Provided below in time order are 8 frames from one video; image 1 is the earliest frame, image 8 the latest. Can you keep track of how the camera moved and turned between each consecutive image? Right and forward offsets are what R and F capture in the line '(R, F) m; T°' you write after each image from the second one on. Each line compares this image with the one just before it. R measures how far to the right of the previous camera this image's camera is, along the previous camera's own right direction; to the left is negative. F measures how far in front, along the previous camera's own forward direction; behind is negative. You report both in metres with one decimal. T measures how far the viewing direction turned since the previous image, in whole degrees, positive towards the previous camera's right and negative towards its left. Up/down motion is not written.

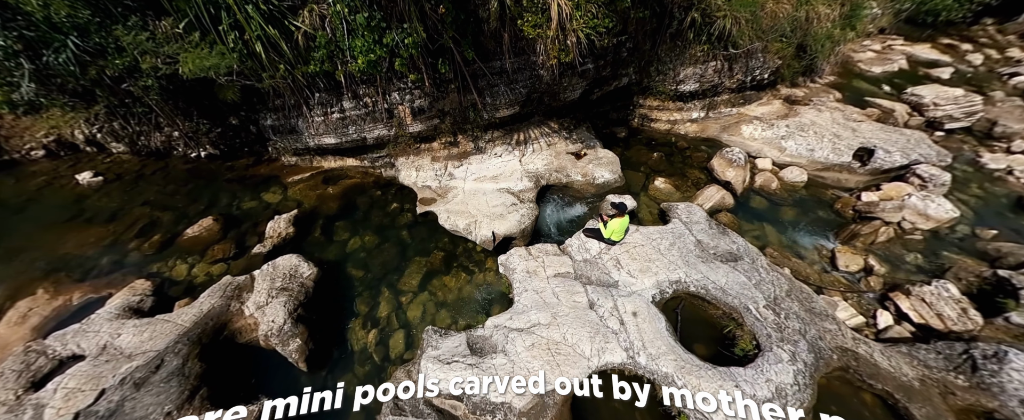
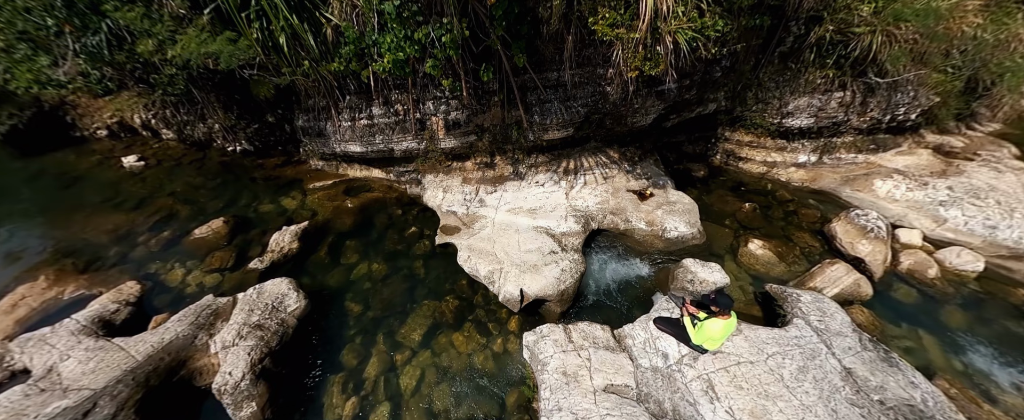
(-0.1, +1.2) m; -7°
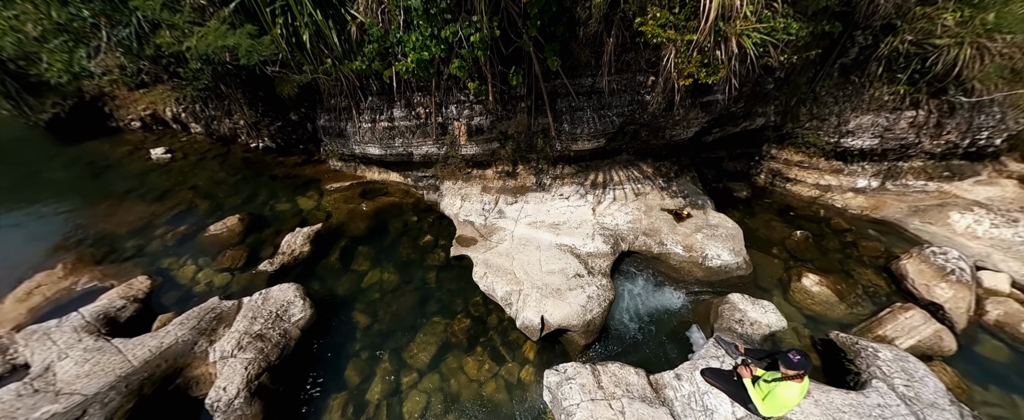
(-0.2, +0.3) m; -3°
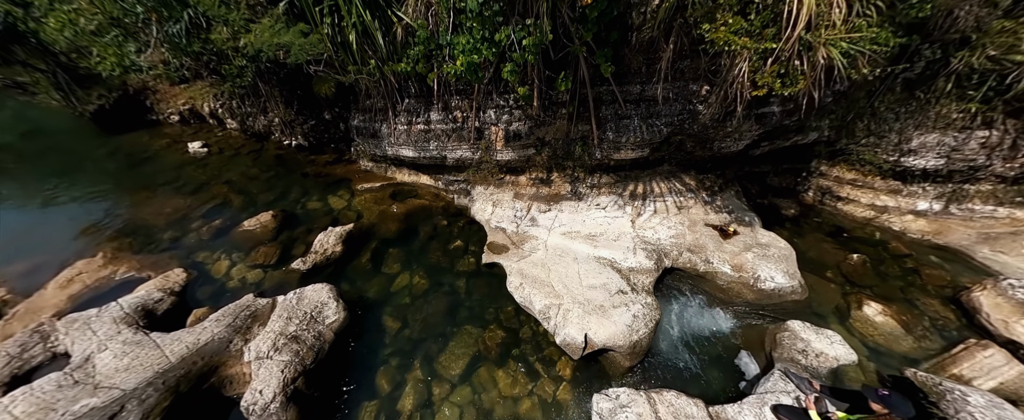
(-0.5, +0.1) m; -2°
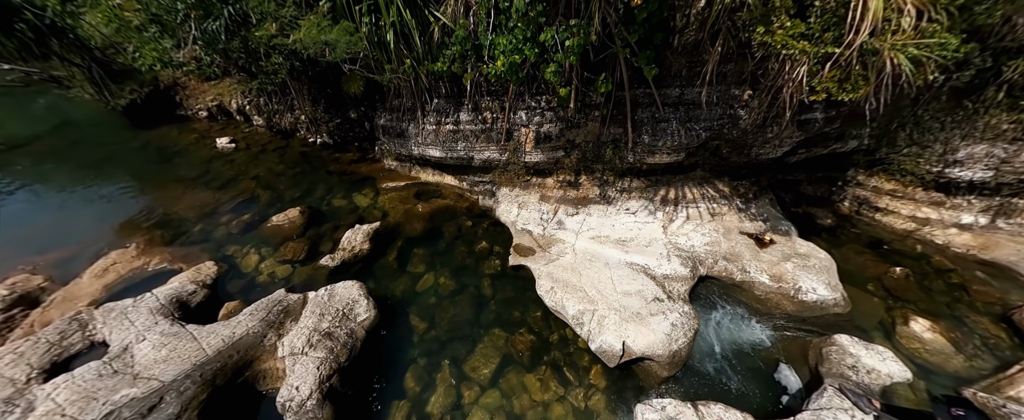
(-0.4, 0.0) m; -1°
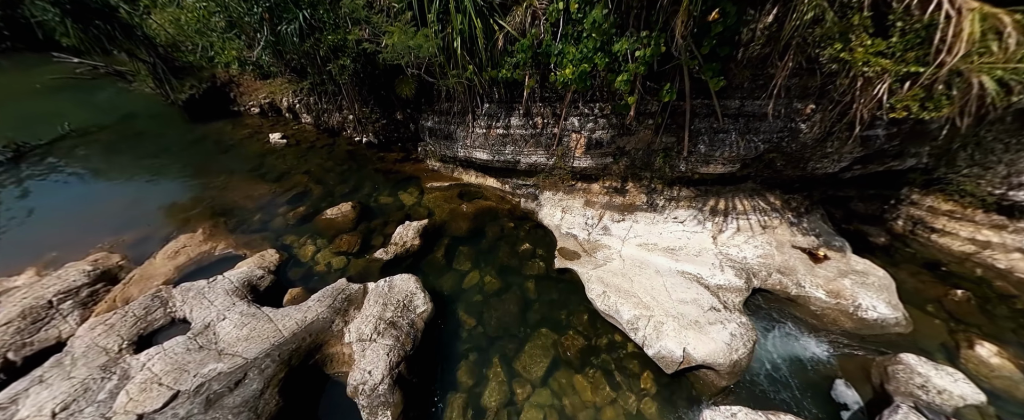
(-0.7, -0.1) m; -2°
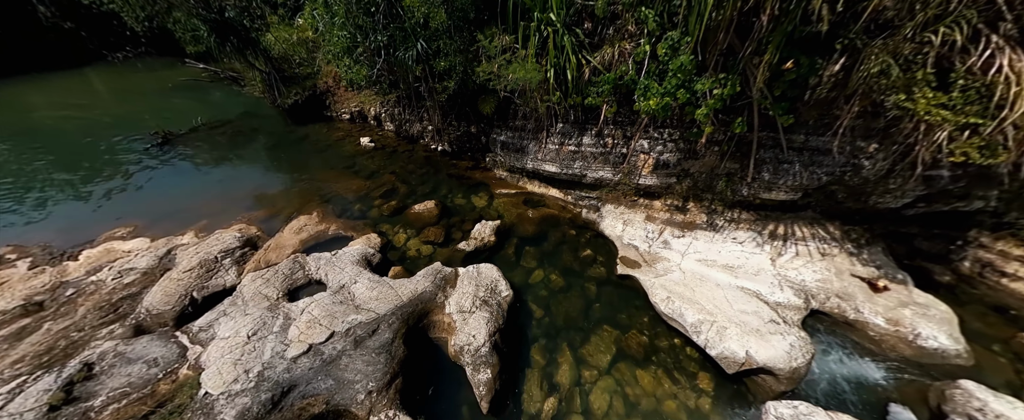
(-0.9, -0.7) m; -4°
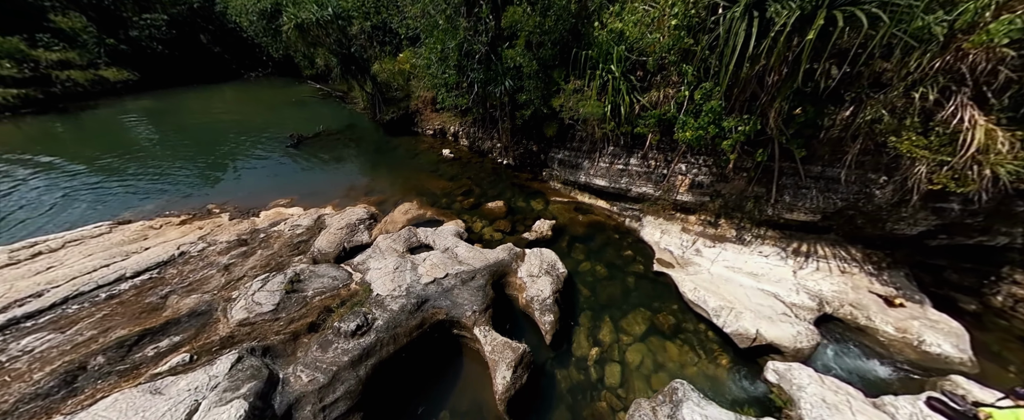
(-0.6, -1.5) m; -7°
